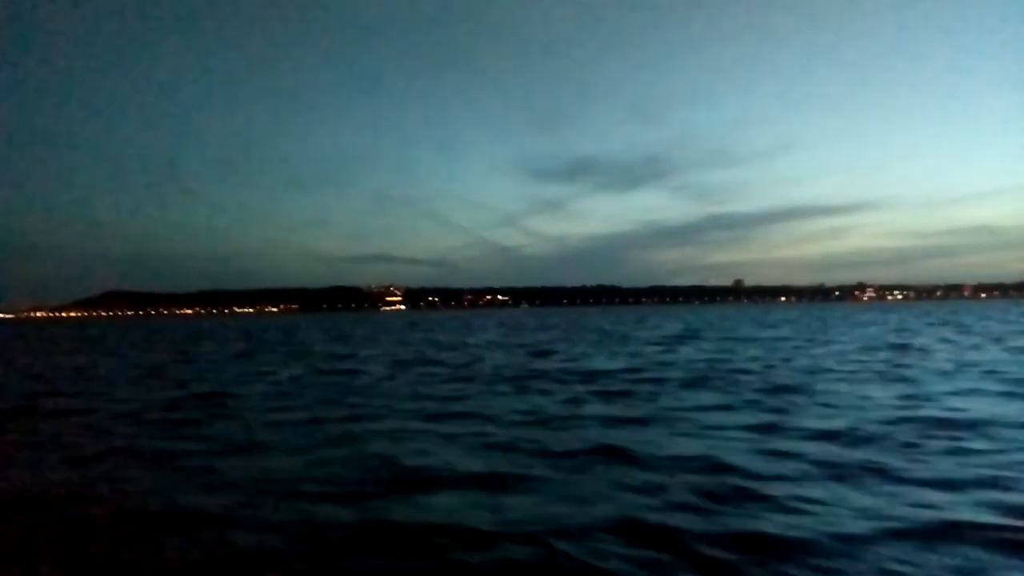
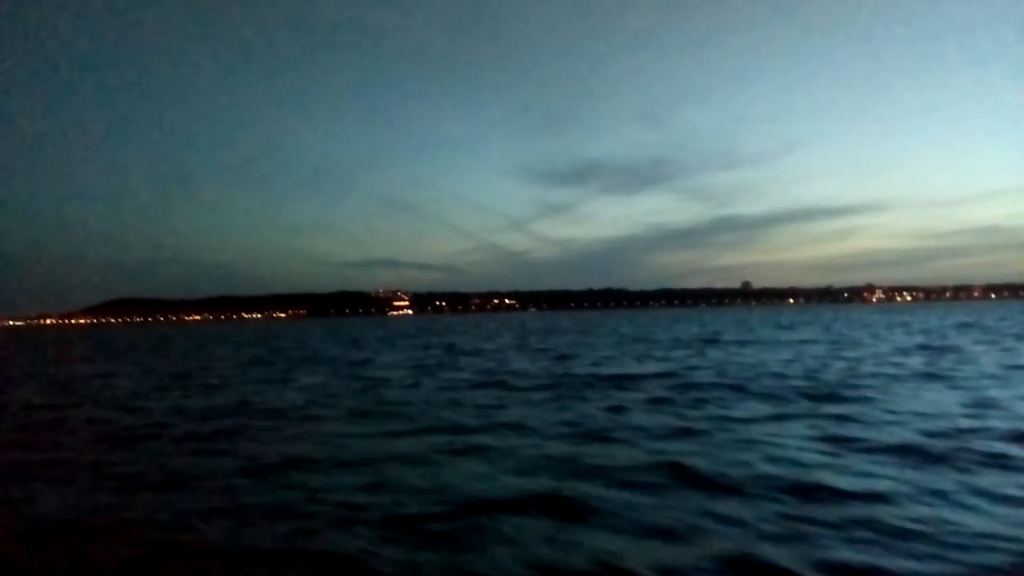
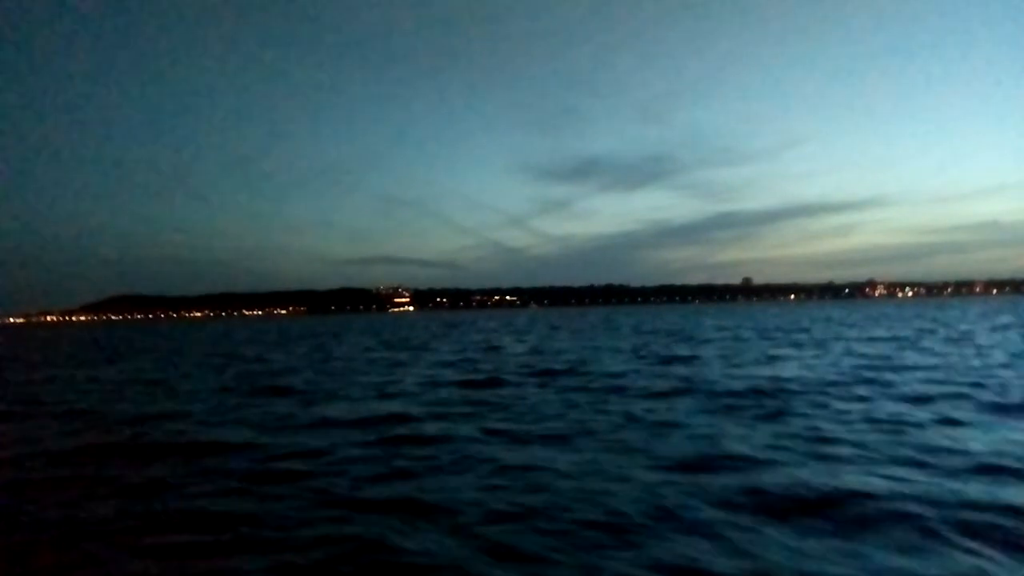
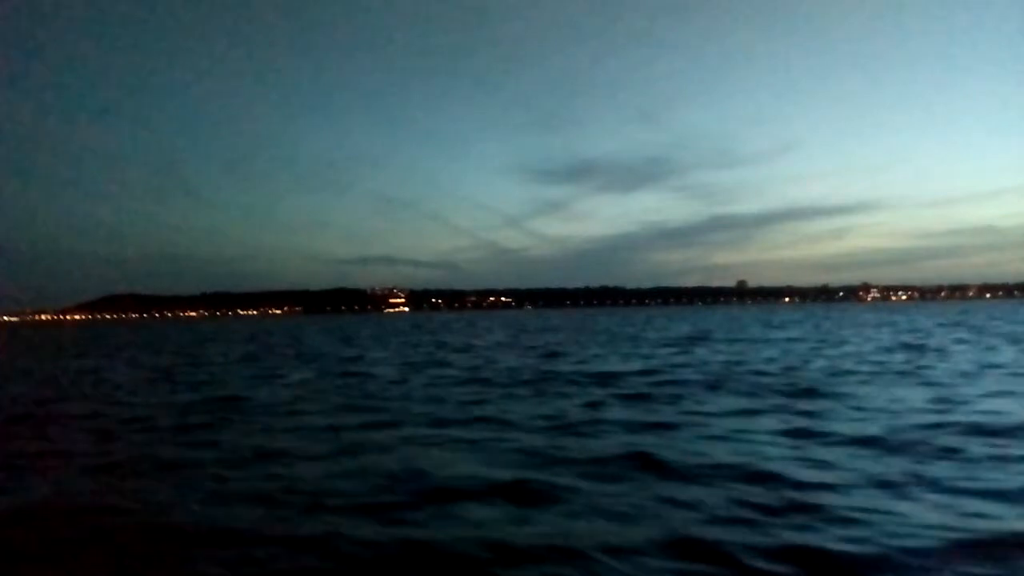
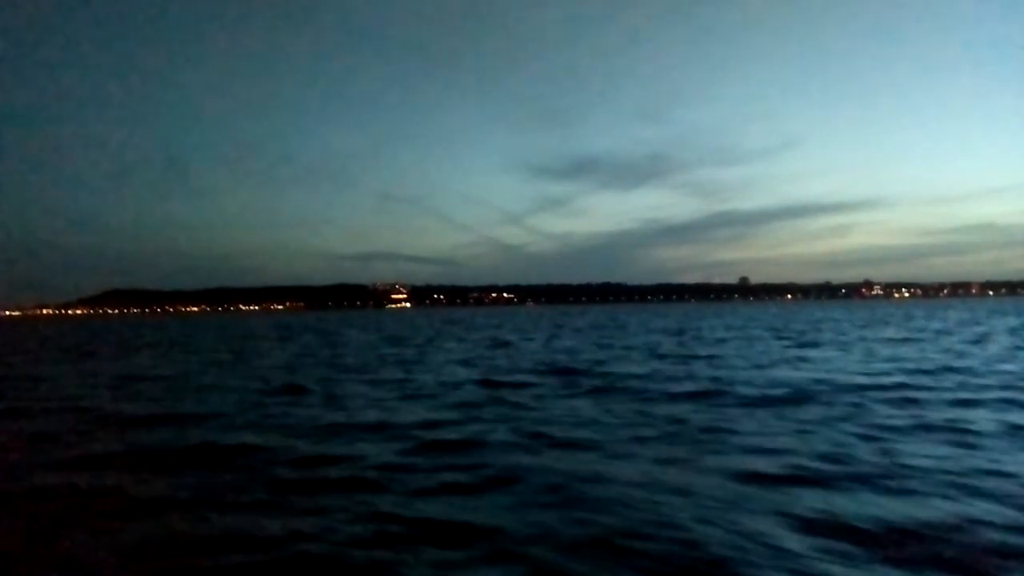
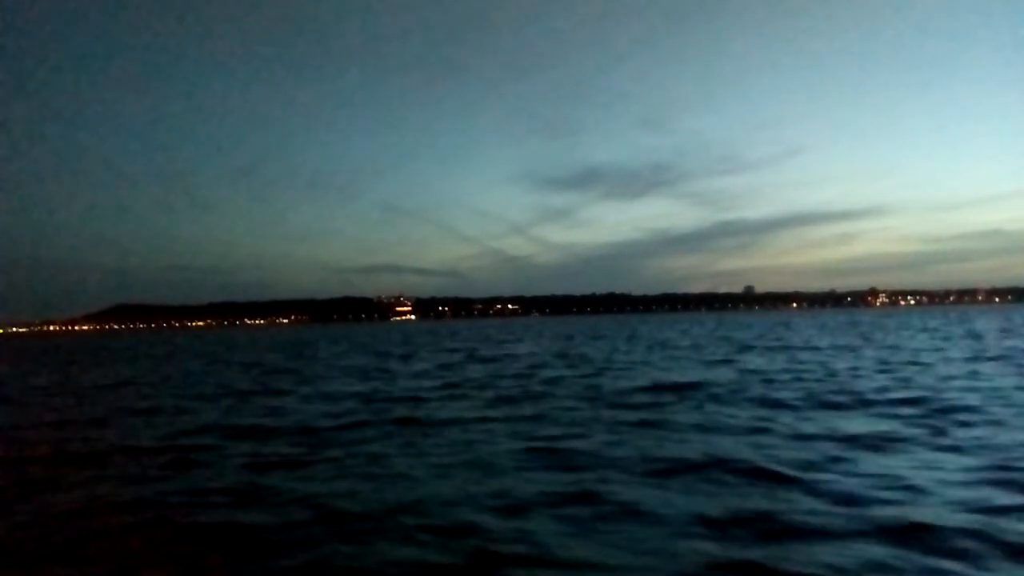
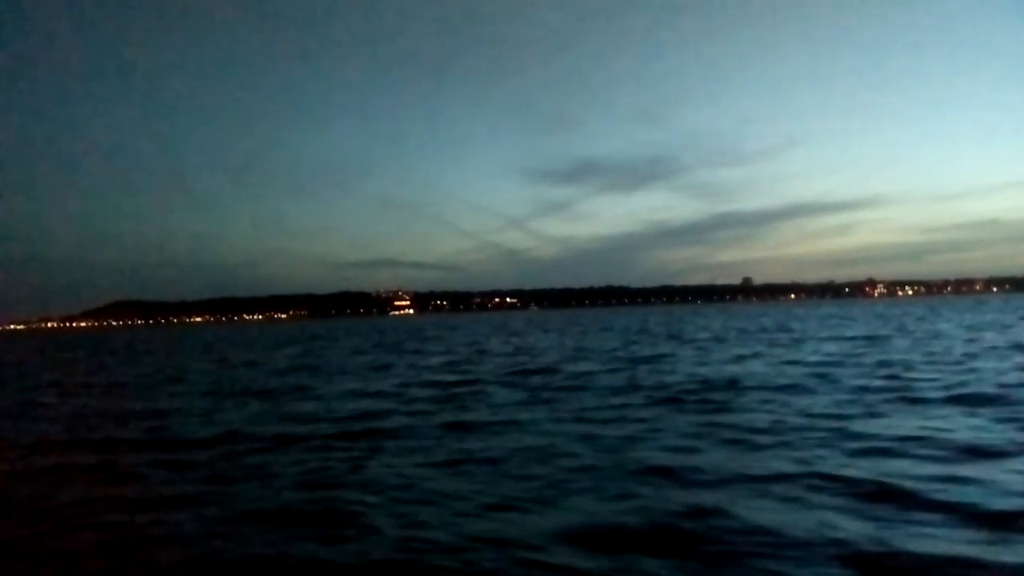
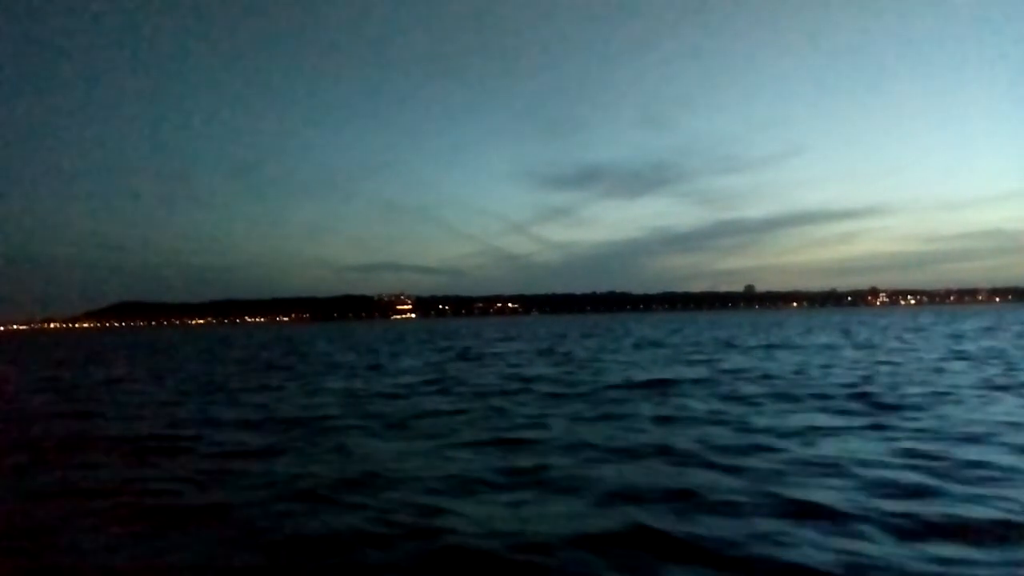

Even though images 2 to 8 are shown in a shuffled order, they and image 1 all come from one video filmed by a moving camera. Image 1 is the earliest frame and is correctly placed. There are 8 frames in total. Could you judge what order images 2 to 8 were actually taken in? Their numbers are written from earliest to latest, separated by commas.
4, 2, 8, 6, 7, 3, 5
